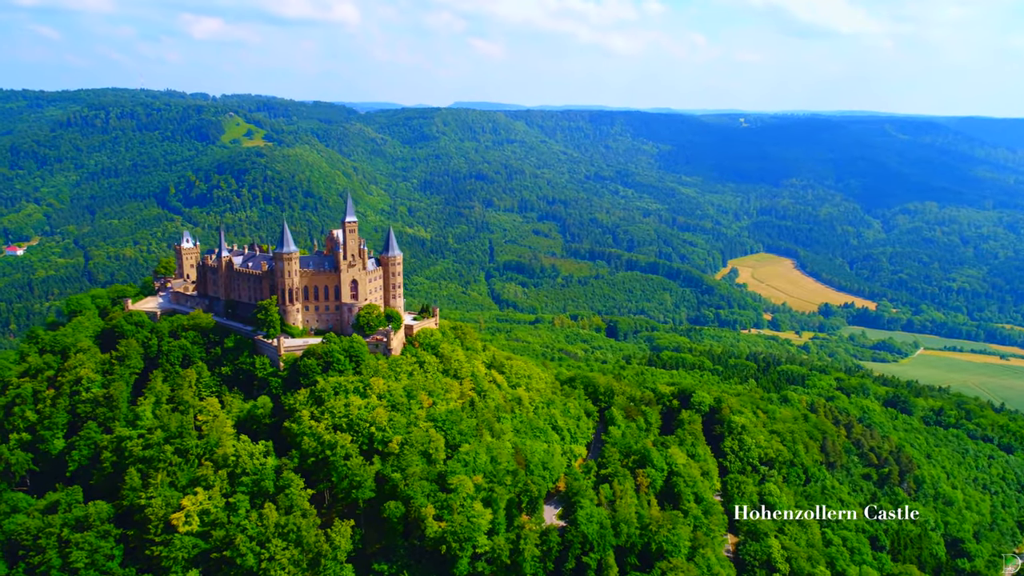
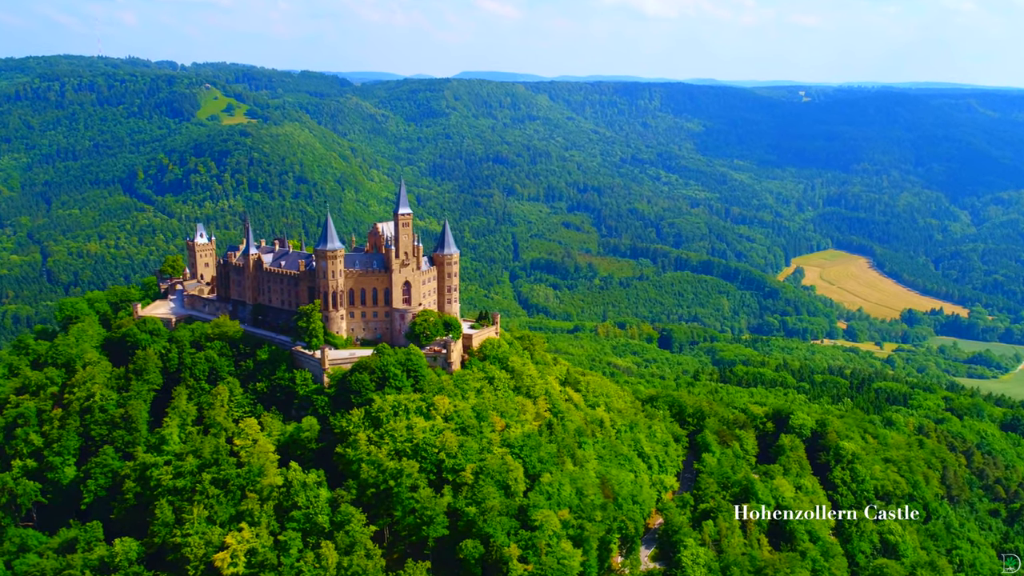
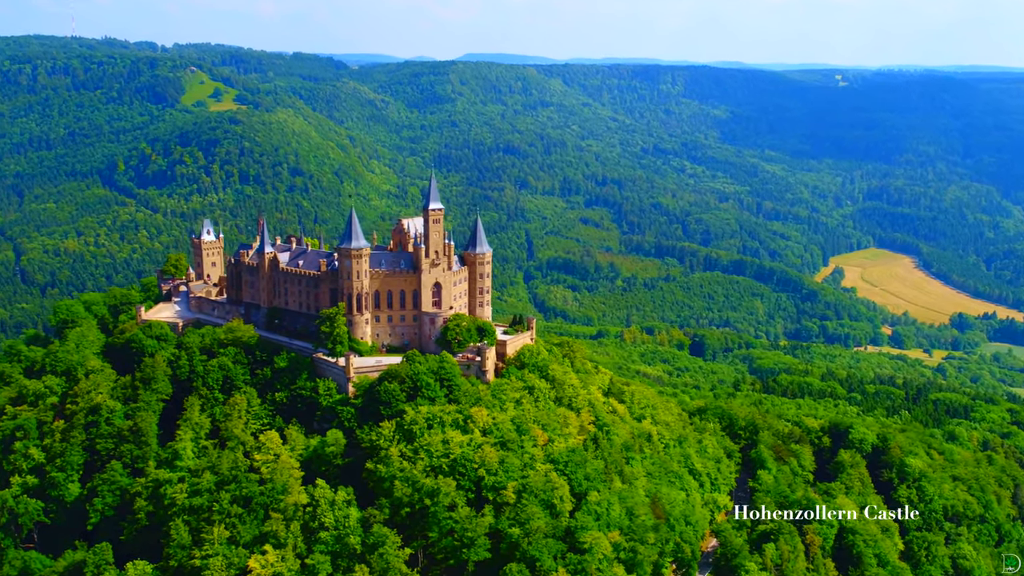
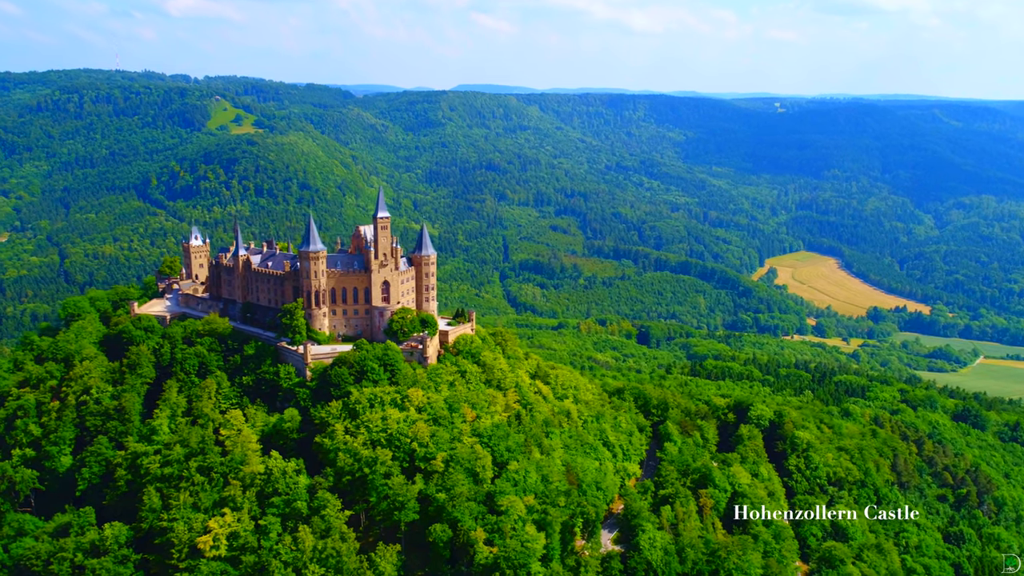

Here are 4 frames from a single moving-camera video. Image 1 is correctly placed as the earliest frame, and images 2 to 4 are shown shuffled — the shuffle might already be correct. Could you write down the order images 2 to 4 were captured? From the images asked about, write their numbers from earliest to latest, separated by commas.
4, 2, 3
